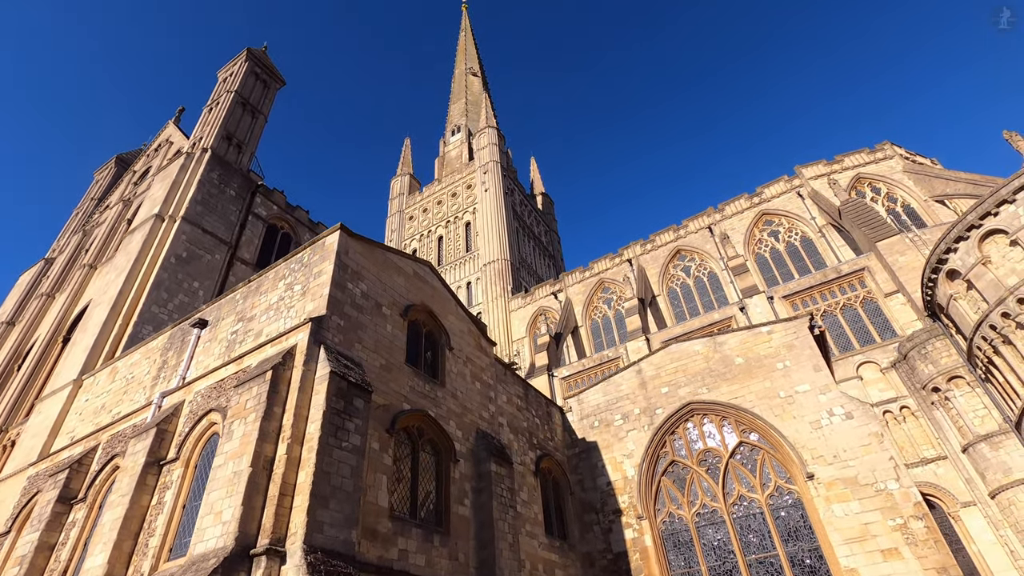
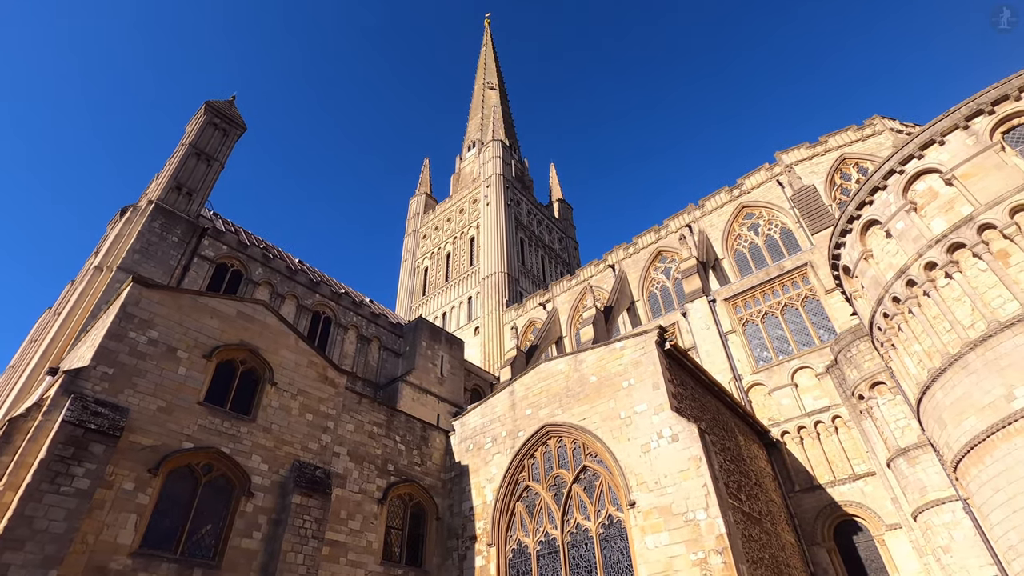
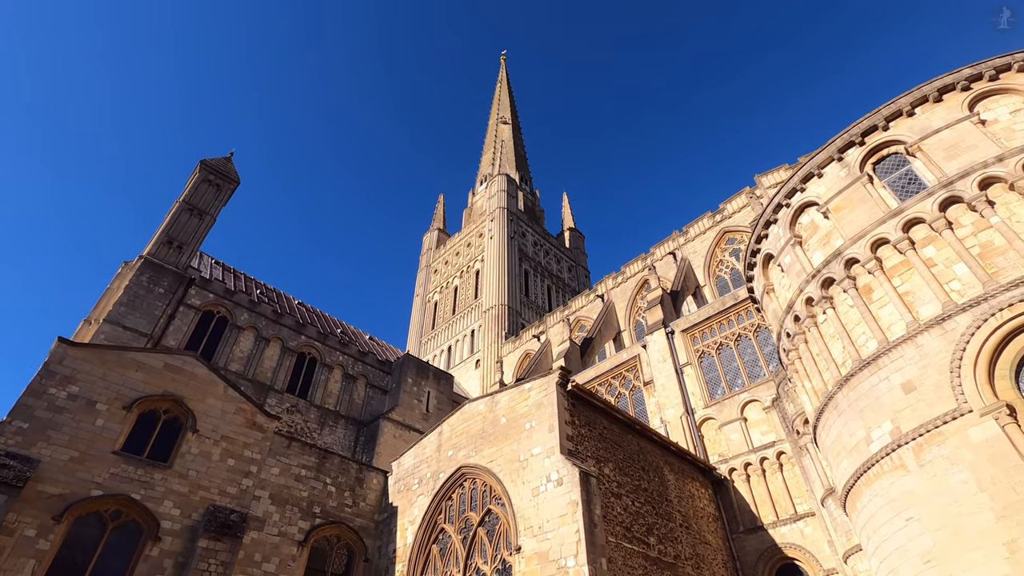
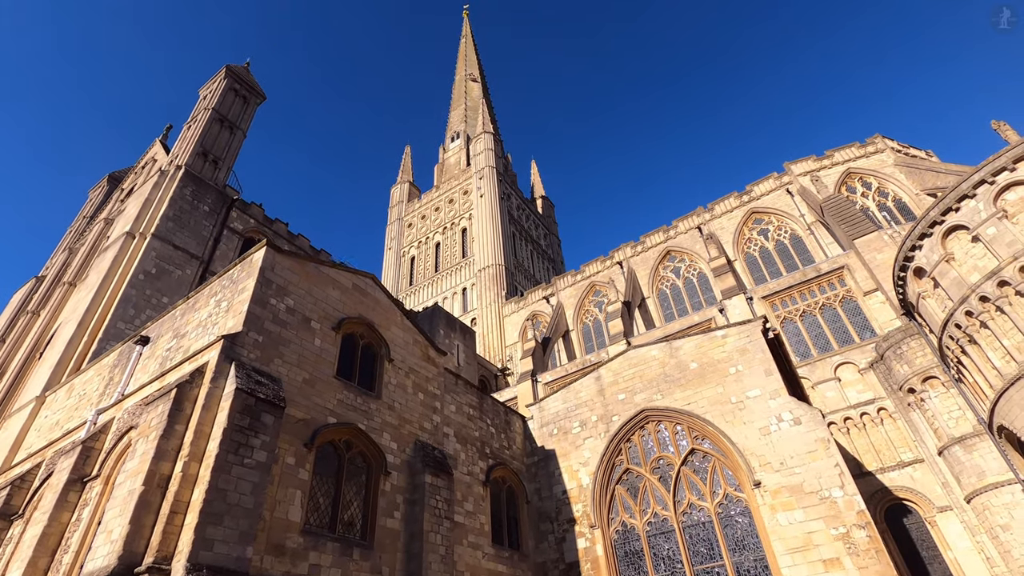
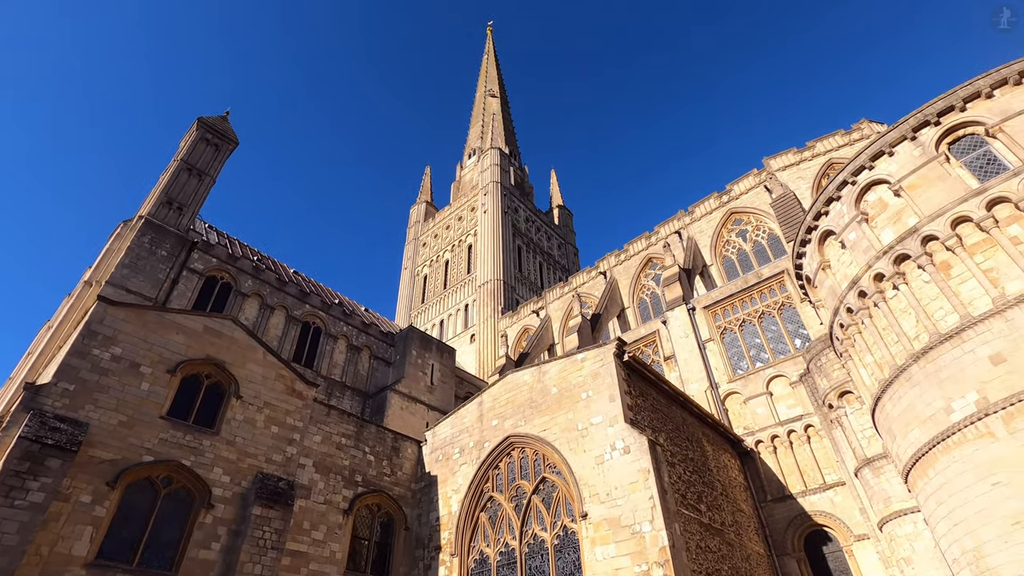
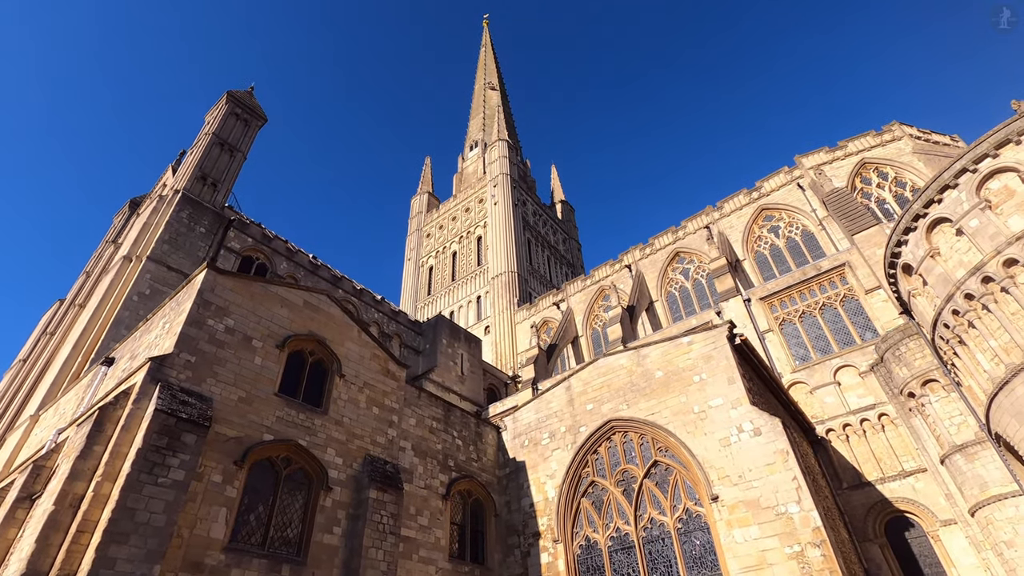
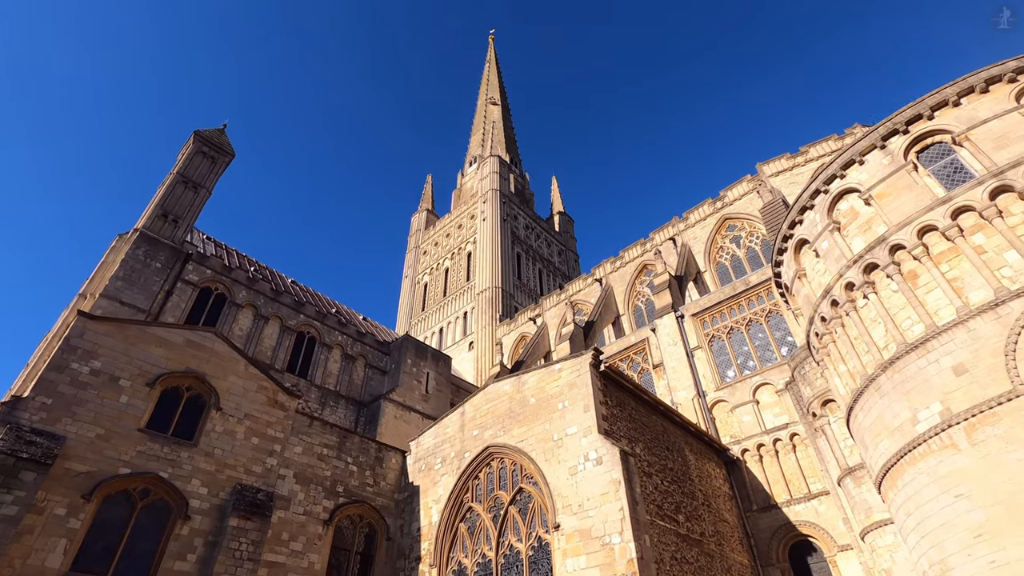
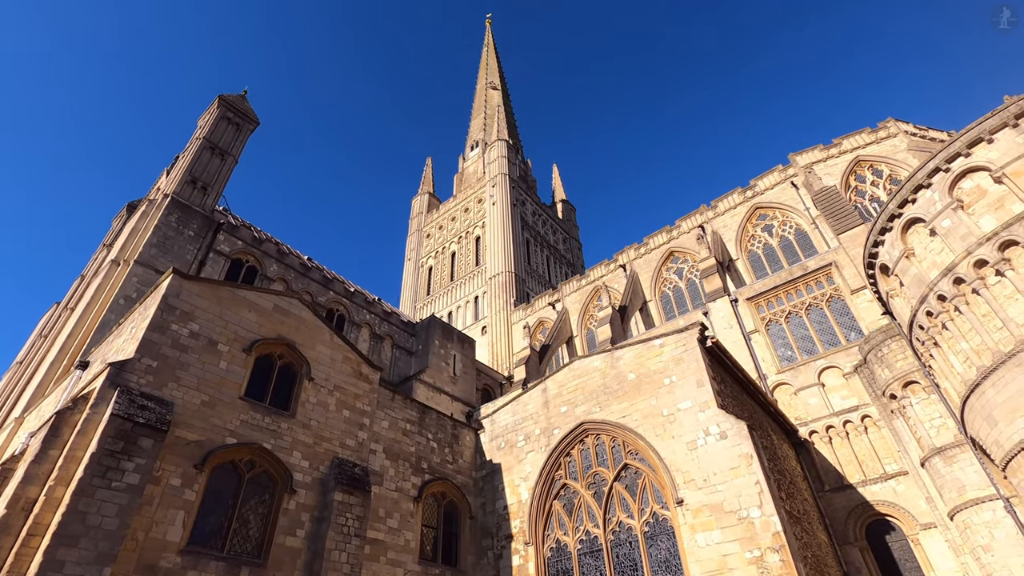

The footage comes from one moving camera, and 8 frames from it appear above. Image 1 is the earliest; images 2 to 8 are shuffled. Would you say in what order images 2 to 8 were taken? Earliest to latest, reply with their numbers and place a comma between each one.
4, 6, 8, 2, 5, 7, 3
